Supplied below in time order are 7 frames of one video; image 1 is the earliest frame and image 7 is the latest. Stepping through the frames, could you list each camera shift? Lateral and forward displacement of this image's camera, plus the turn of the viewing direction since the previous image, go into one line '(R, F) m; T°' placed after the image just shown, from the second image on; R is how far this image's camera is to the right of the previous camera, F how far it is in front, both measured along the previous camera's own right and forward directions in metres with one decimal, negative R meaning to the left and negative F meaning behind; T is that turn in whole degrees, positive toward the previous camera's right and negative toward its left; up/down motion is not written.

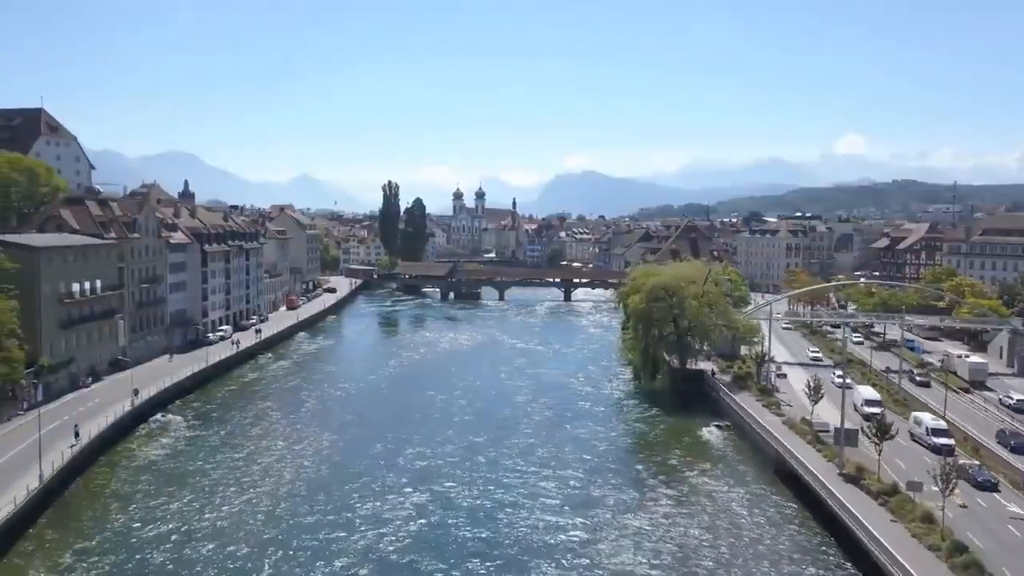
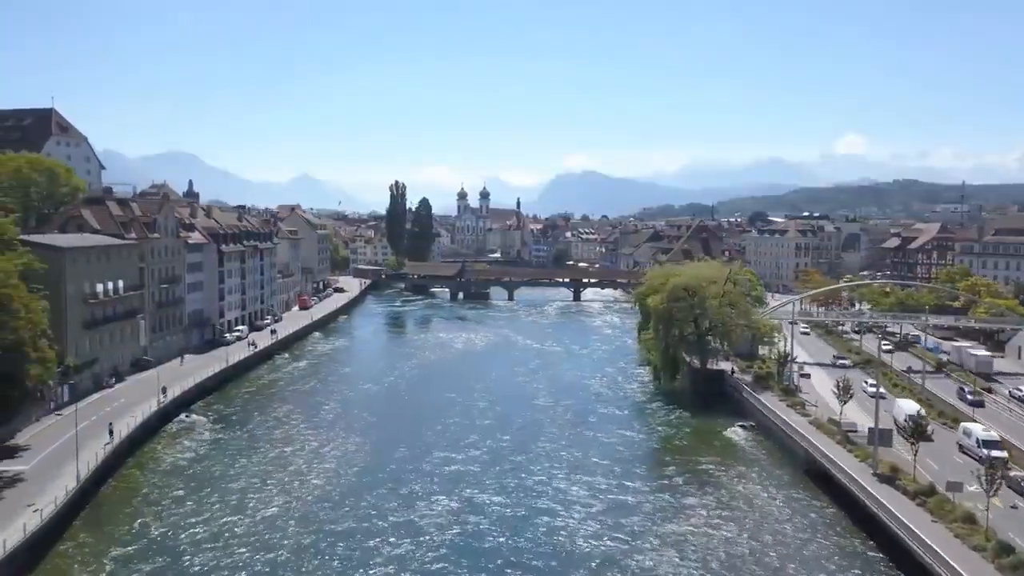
(-1.2, +0.1) m; 0°
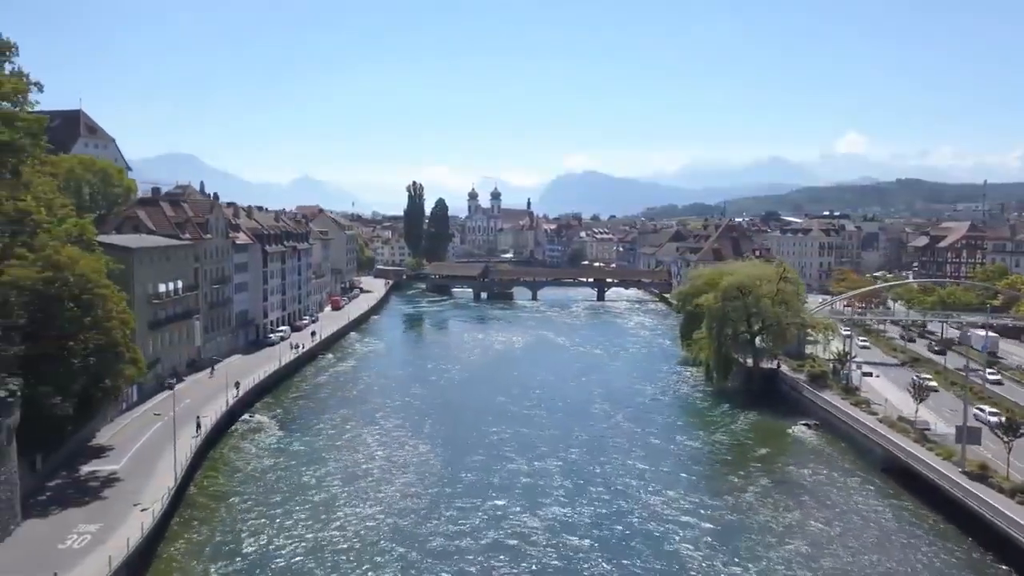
(-3.0, +0.1) m; 0°
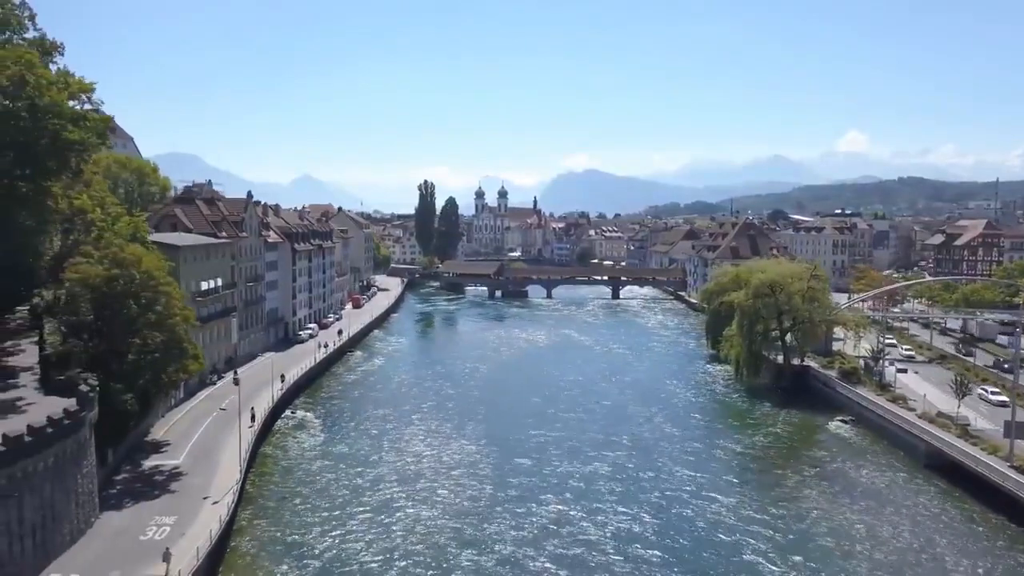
(-1.9, -0.4) m; 0°
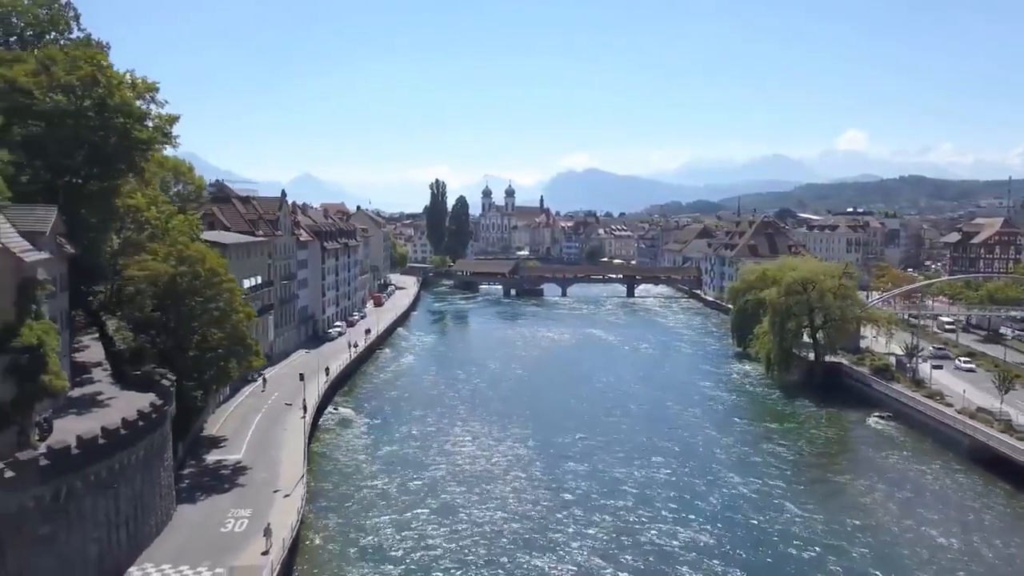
(-1.9, -0.4) m; 0°
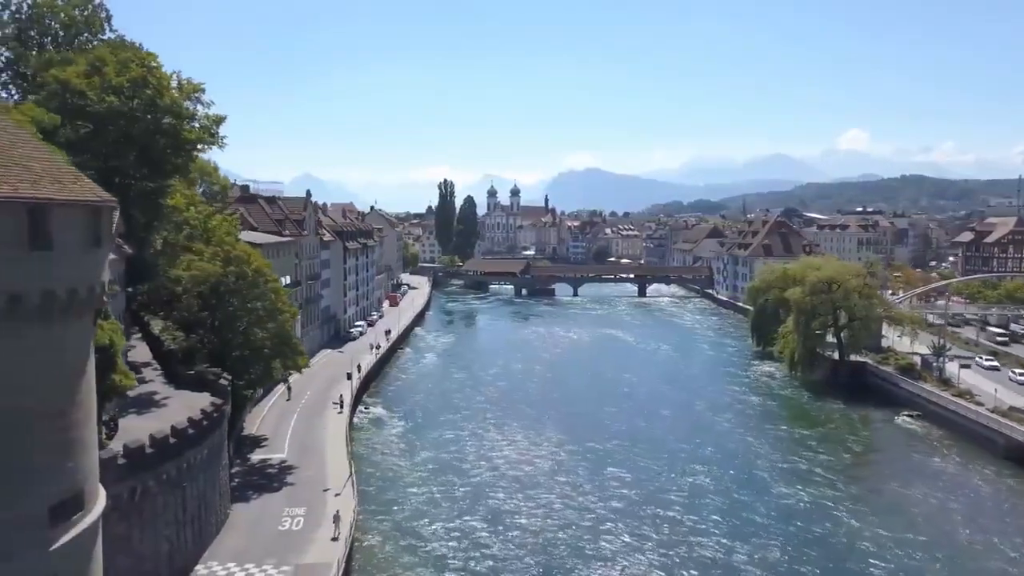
(-1.5, -0.1) m; 0°
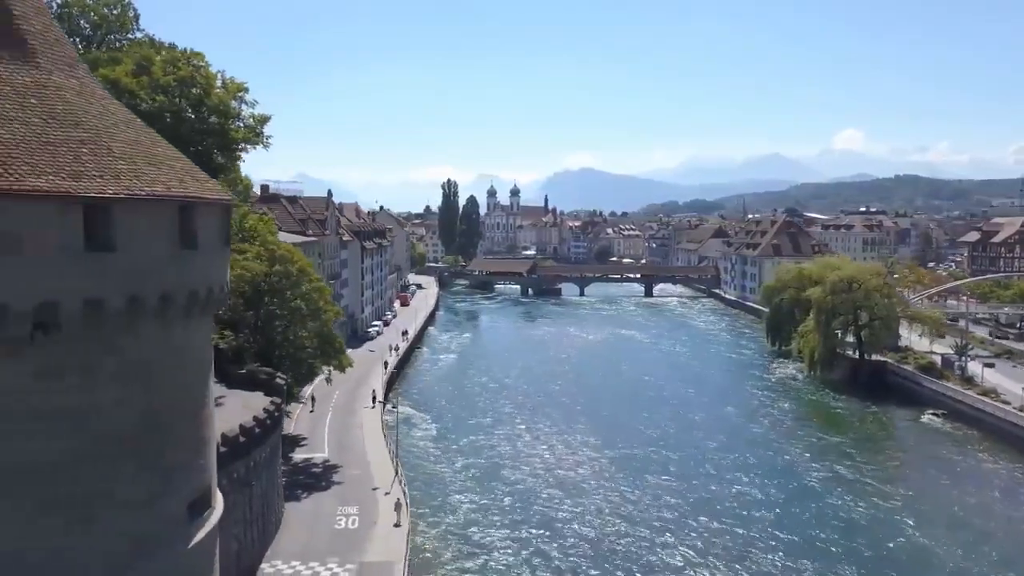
(-1.6, -0.1) m; 0°
